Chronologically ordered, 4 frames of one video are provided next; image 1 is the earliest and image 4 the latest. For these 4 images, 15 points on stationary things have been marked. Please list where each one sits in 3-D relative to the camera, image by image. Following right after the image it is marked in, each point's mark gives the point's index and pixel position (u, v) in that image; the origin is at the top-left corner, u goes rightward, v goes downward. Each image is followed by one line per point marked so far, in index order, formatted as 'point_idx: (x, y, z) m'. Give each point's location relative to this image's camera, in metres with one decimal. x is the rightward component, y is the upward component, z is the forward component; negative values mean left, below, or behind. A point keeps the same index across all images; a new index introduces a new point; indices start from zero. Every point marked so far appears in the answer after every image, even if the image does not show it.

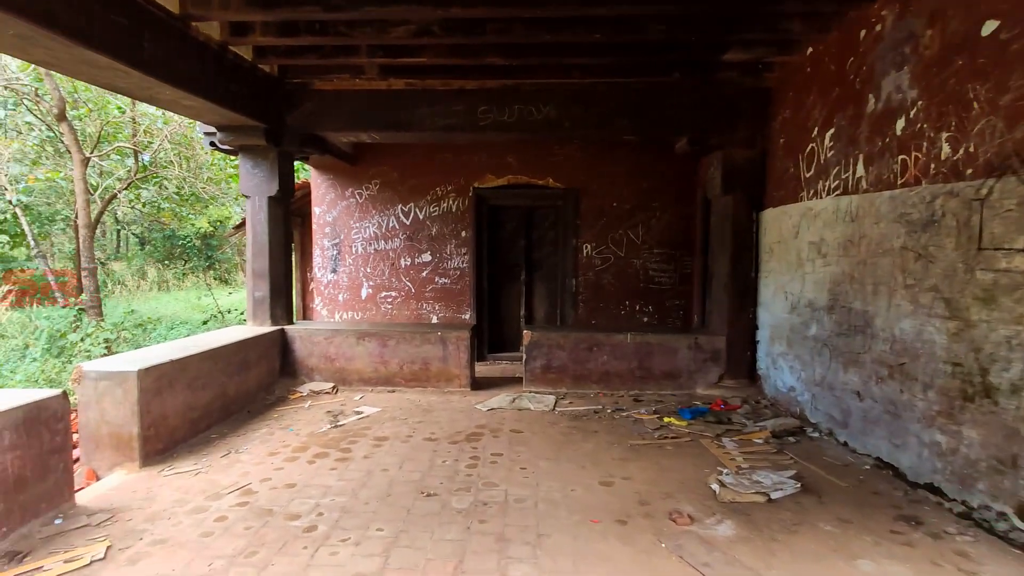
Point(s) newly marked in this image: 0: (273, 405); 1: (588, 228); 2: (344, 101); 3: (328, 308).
0: (-2.0, -1.0, +4.6) m
1: (+0.9, +0.7, +6.9) m
2: (-1.5, +1.6, +4.9) m
3: (-2.3, -0.3, +7.1) m
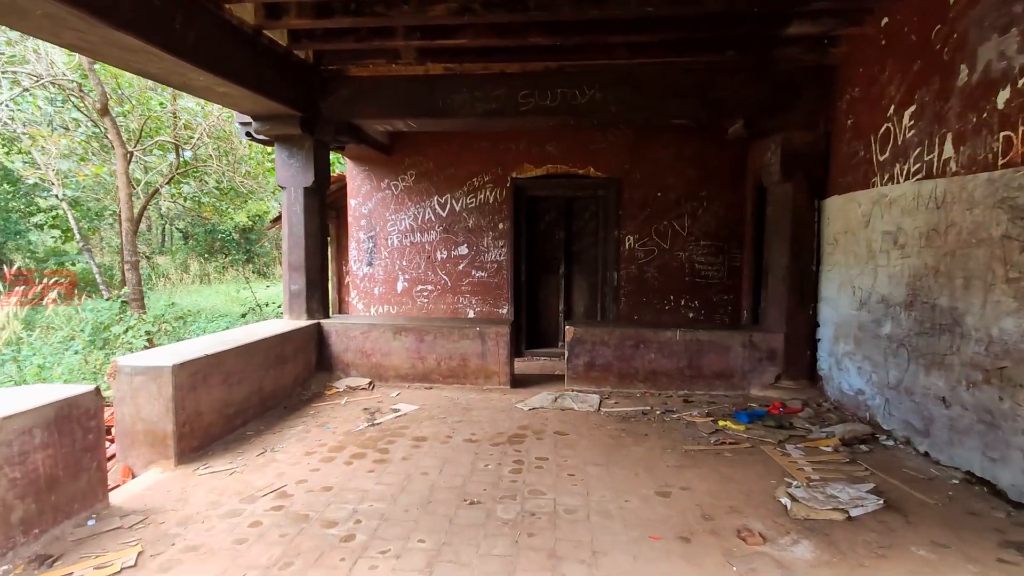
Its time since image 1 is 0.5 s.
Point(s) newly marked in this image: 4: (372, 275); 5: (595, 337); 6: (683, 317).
0: (-1.6, -0.9, +4.5) m
1: (+1.4, +0.8, +6.6) m
2: (-1.1, +1.7, +4.7) m
3: (-1.9, -0.2, +7.0) m
4: (-1.7, +0.2, +6.9) m
5: (+0.7, -0.4, +4.7) m
6: (+2.0, -0.3, +6.6) m
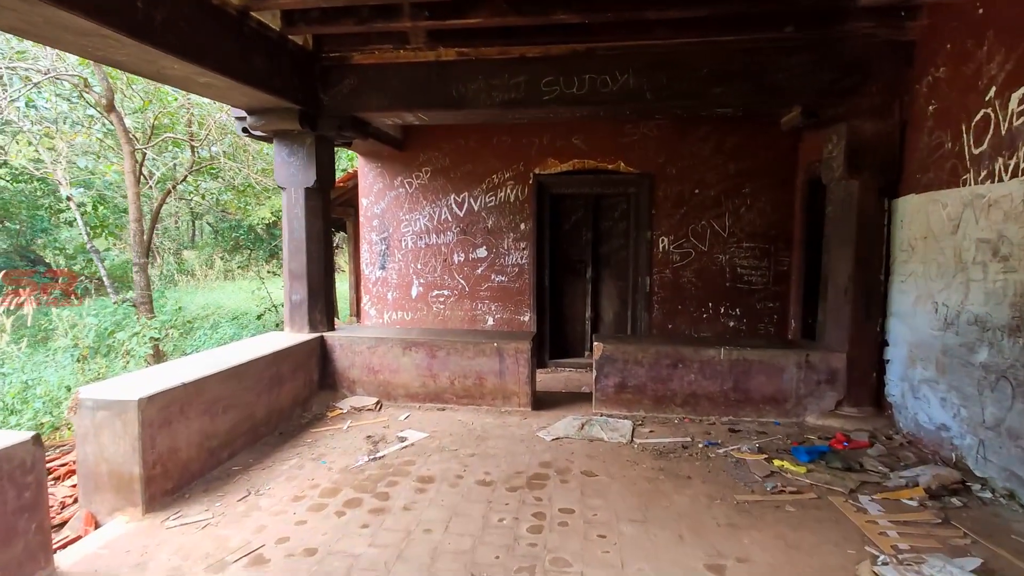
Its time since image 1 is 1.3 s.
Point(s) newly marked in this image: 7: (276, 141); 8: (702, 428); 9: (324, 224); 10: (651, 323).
0: (-1.5, -1.0, +4.0) m
1: (+1.6, +0.7, +6.0) m
2: (-1.0, +1.6, +4.2) m
3: (-1.6, -0.2, +6.6) m
4: (-1.5, +0.1, +6.5) m
5: (+0.9, -0.5, +4.2) m
6: (+2.3, -0.4, +6.0) m
7: (-1.9, +1.2, +4.4) m
8: (+1.4, -1.0, +4.0) m
9: (-1.6, +0.5, +4.6) m
10: (+1.5, -0.4, +6.1) m
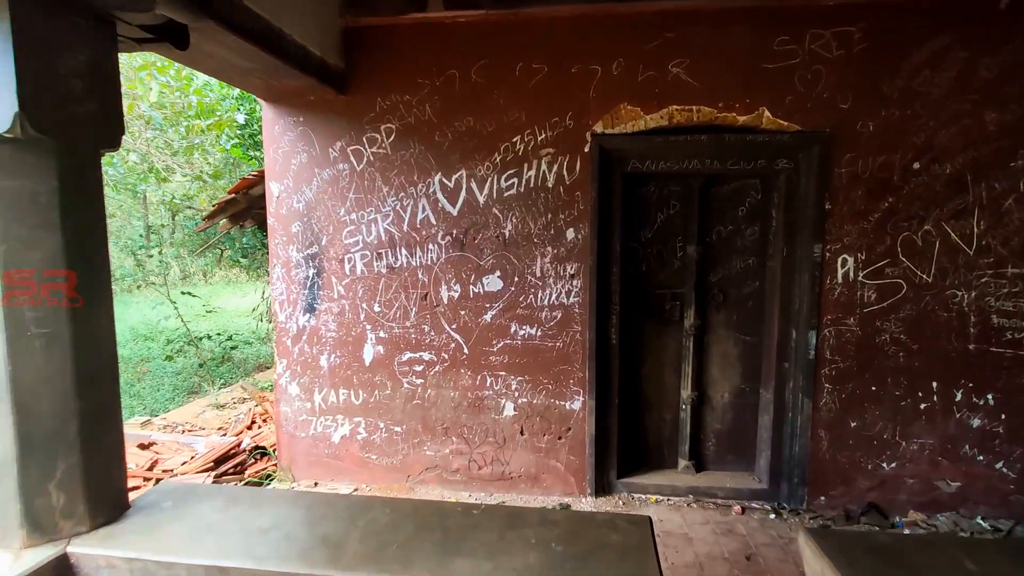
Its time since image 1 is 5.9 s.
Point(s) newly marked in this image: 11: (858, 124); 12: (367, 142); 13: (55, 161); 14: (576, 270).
0: (-1.2, -1.4, +1.1) m
1: (+1.9, +0.4, +3.1) m
2: (-0.7, +1.2, +1.3) m
3: (-1.4, -0.6, +3.6) m
4: (-1.3, -0.3, +3.6) m
5: (+1.1, -0.9, +1.3) m
6: (+2.5, -0.8, +3.1) m
7: (-1.6, +0.8, +1.5) m
8: (+1.6, -1.4, +1.1) m
9: (-1.3, +0.1, +1.7) m
10: (+1.7, -0.7, +3.2) m
11: (+1.9, +0.9, +3.0) m
12: (-0.9, +0.9, +3.4) m
13: (-1.3, +0.4, +1.6) m
14: (+0.4, +0.1, +3.3) m
